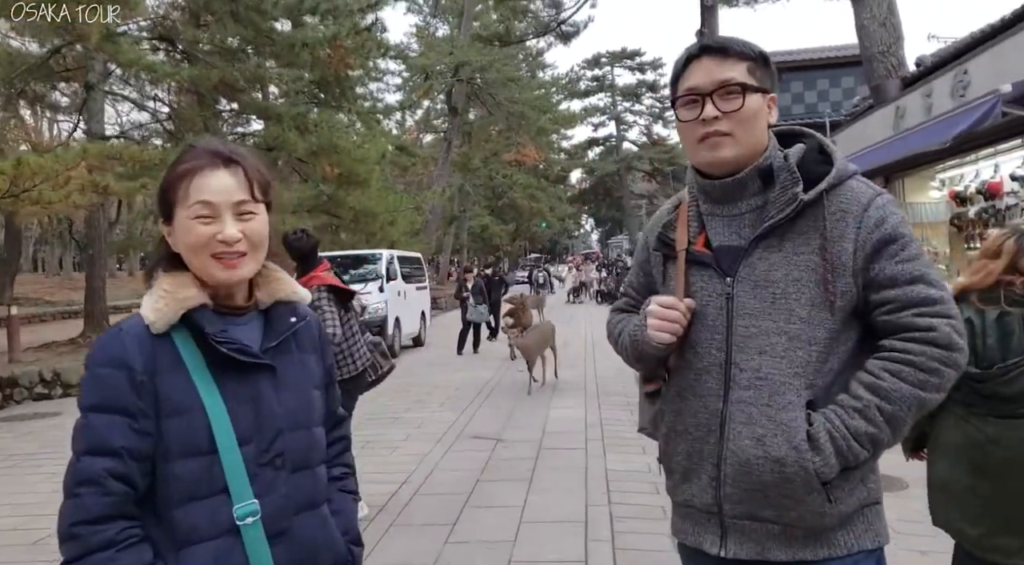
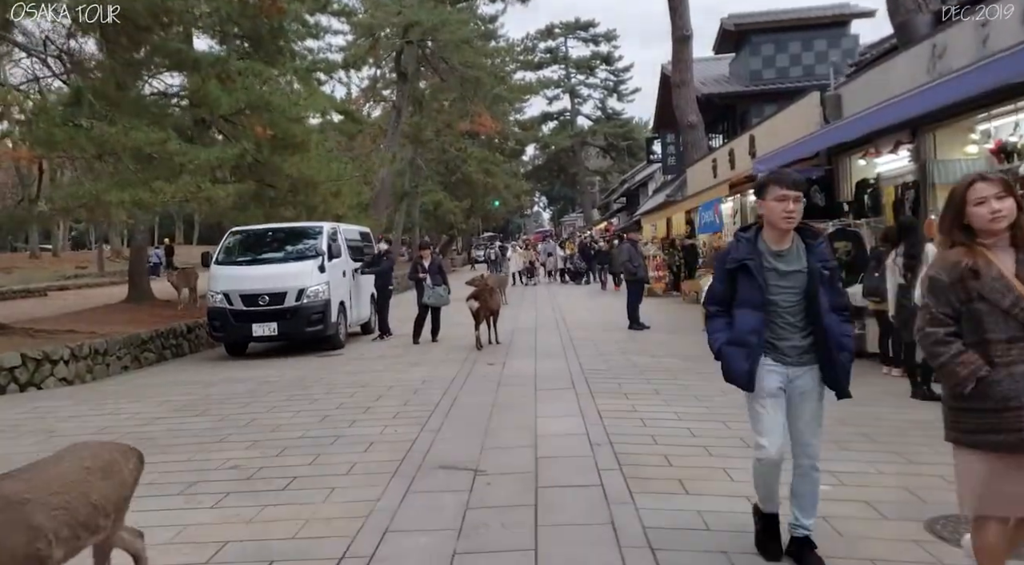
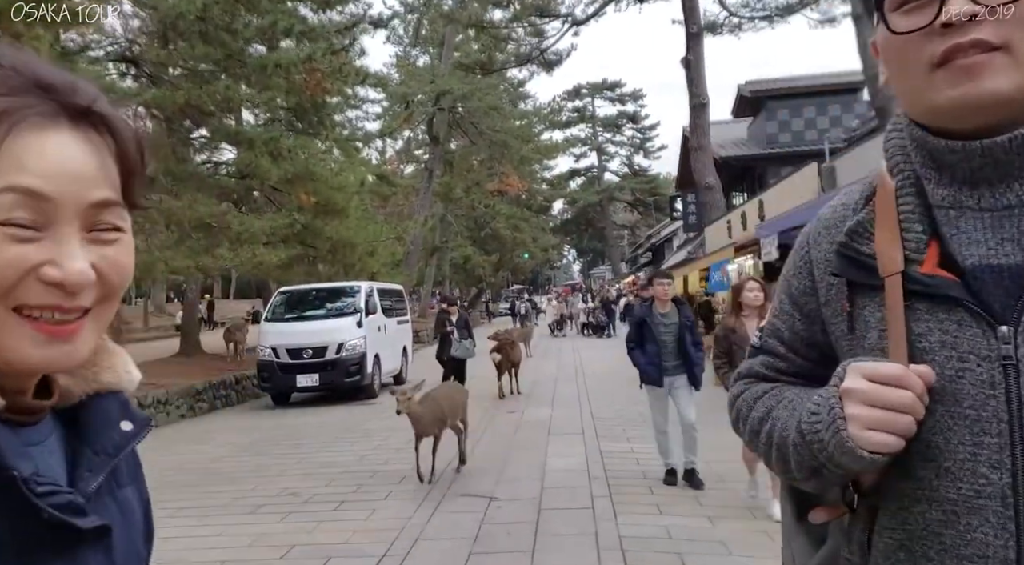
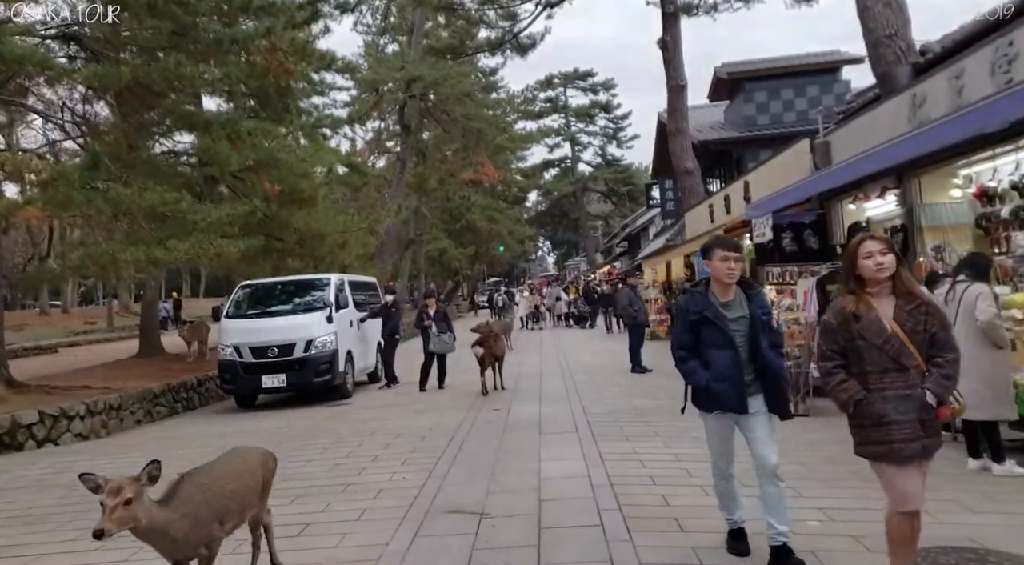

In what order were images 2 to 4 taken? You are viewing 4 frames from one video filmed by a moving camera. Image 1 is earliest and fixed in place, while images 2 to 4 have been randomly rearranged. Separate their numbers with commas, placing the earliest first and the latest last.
3, 4, 2
